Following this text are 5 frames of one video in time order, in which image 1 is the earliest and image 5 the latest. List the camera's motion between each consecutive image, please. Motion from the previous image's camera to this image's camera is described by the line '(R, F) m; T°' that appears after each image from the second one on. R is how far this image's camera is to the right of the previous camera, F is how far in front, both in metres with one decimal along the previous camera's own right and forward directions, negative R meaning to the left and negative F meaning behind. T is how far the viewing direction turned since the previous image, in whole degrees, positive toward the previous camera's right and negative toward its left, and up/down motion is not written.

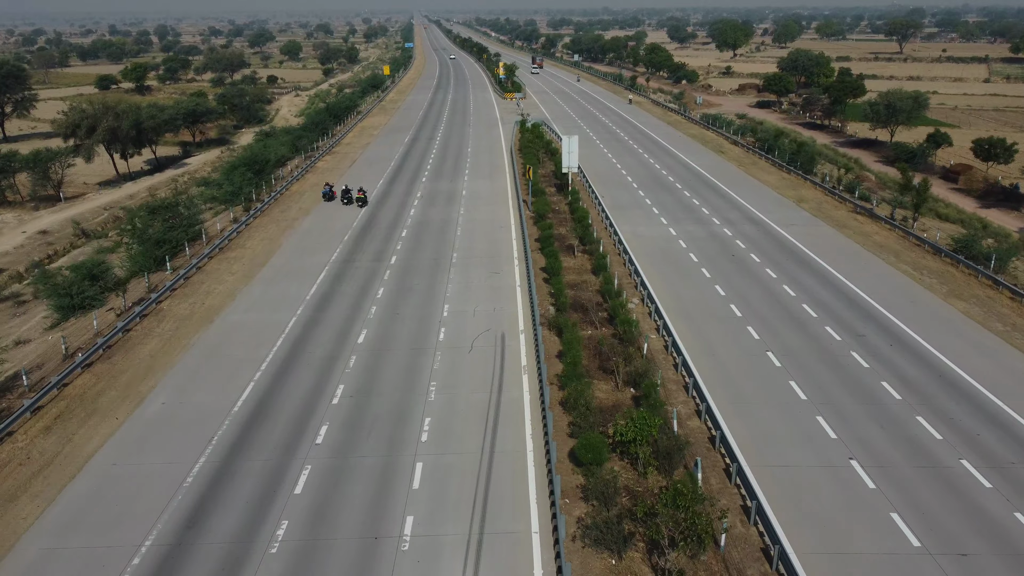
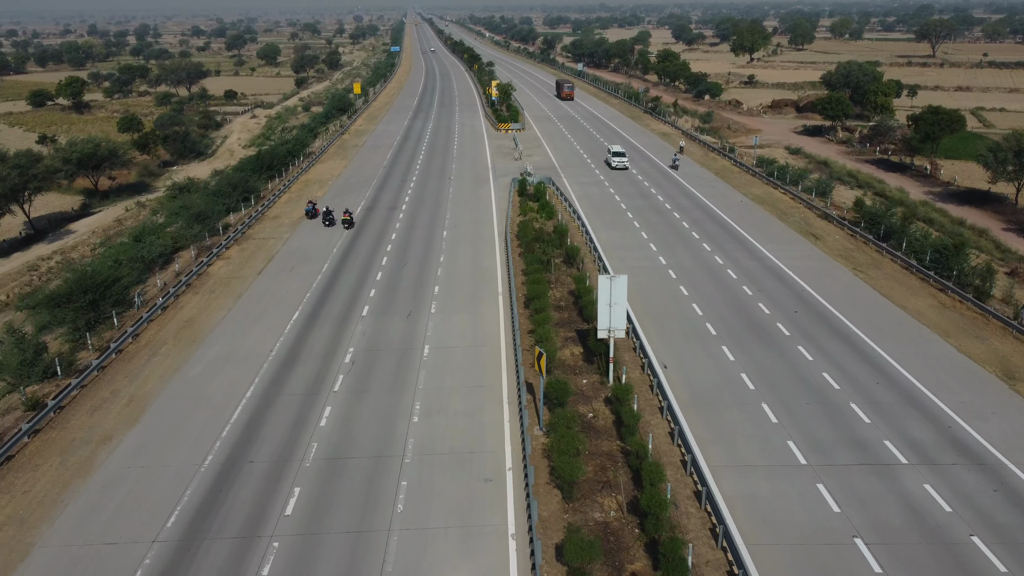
(+0.1, +17.5) m; 0°
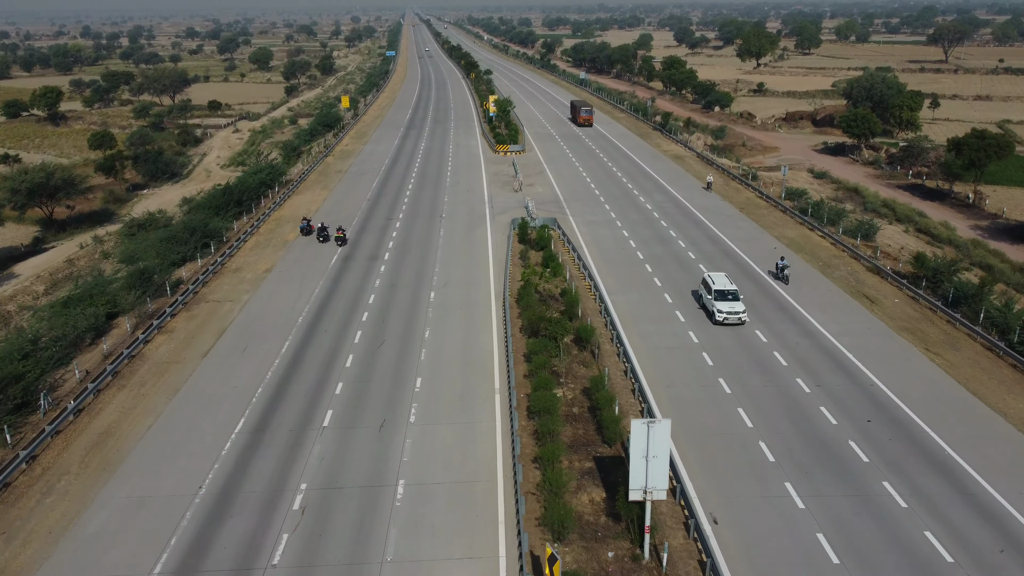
(0.0, +5.8) m; 0°
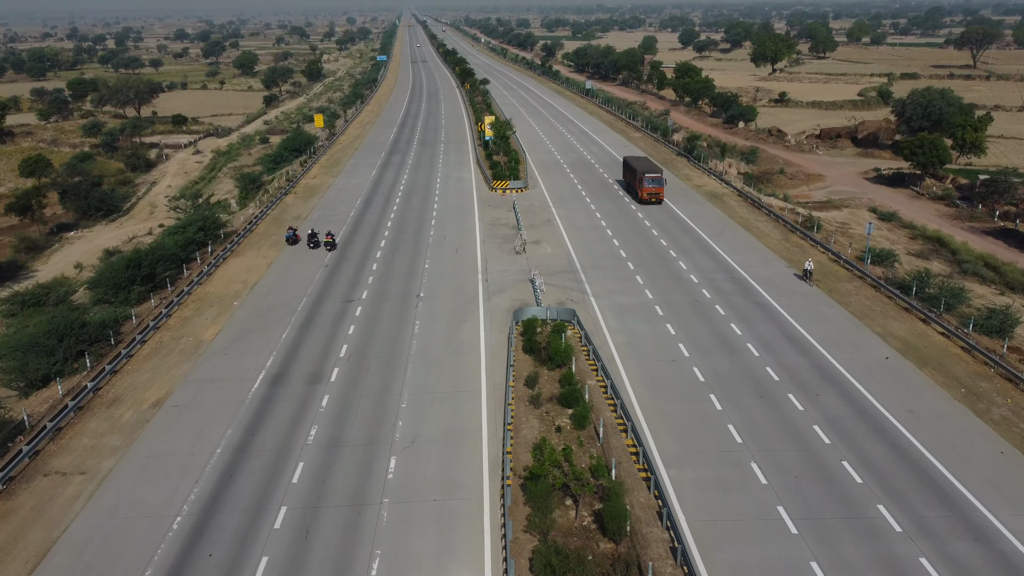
(-0.1, +11.3) m; 0°
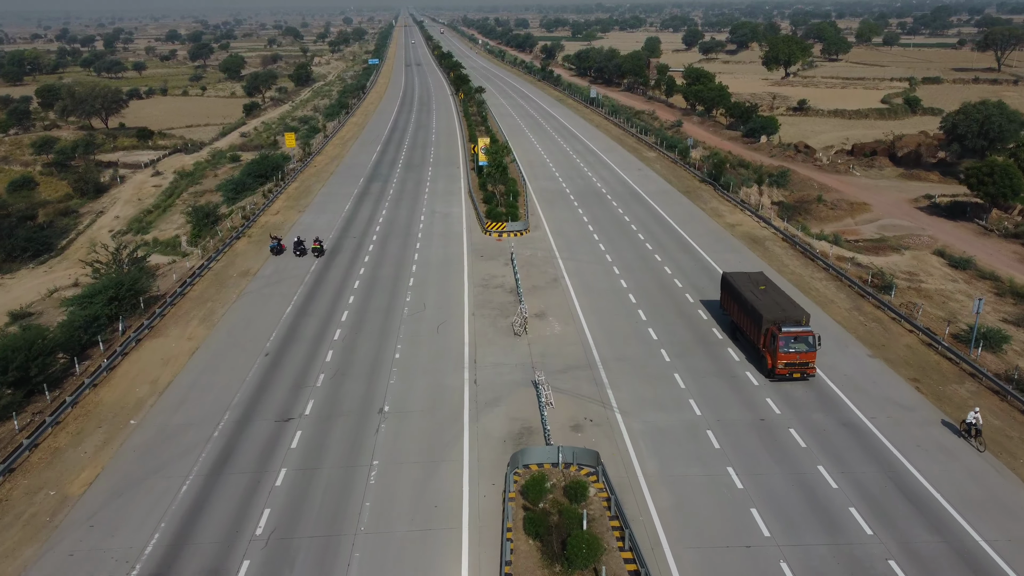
(+0.1, +8.8) m; 0°
